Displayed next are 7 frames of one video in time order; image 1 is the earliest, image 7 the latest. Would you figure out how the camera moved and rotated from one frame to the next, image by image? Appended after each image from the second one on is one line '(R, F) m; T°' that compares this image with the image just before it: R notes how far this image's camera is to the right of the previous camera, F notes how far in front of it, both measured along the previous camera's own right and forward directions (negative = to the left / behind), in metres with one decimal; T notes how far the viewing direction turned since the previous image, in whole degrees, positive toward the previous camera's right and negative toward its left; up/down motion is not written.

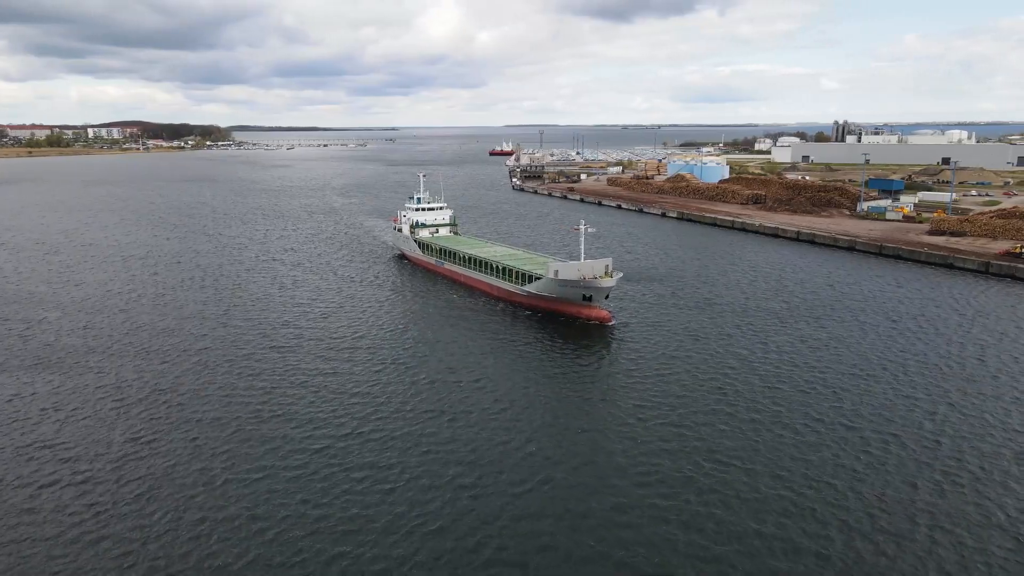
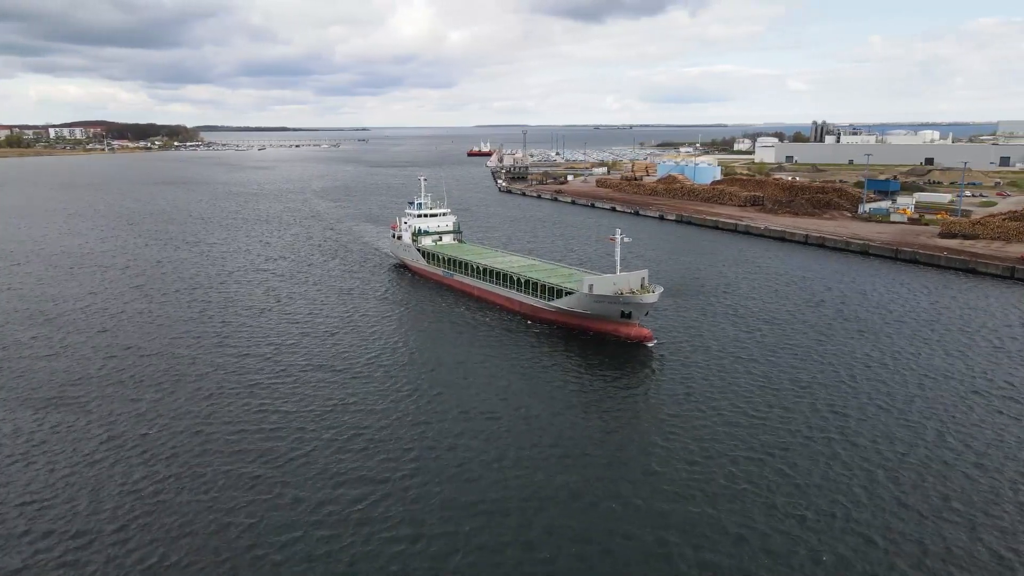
(-3.0, +3.7) m; +2°
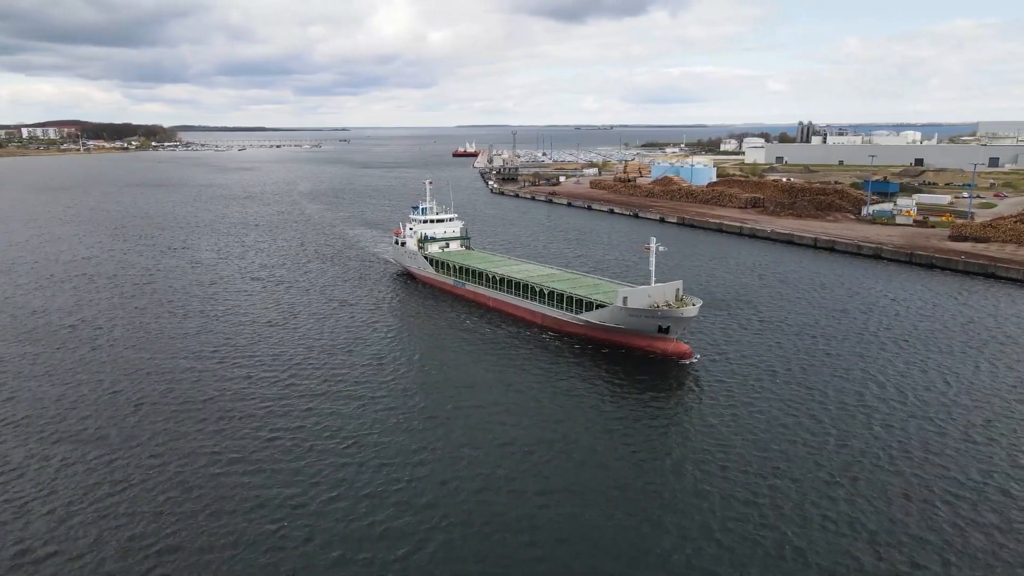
(-2.3, +2.5) m; +2°
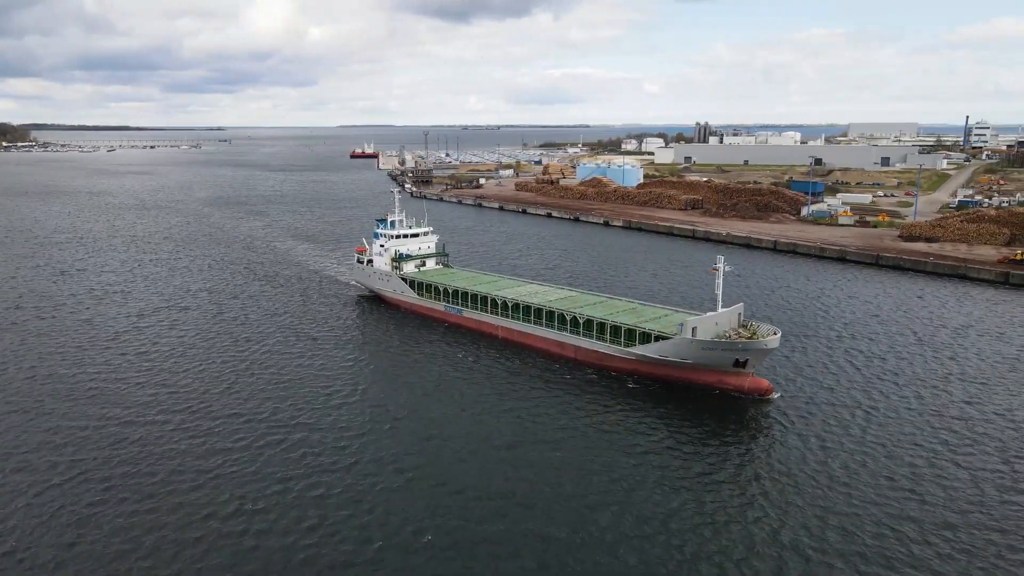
(-6.4, +6.5) m; +9°
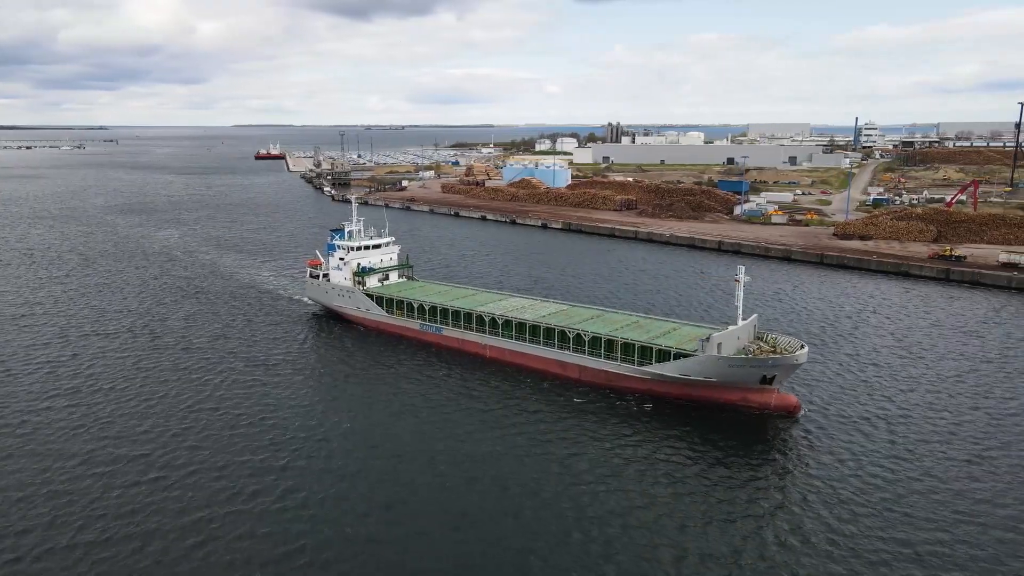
(-3.9, +3.2) m; +7°
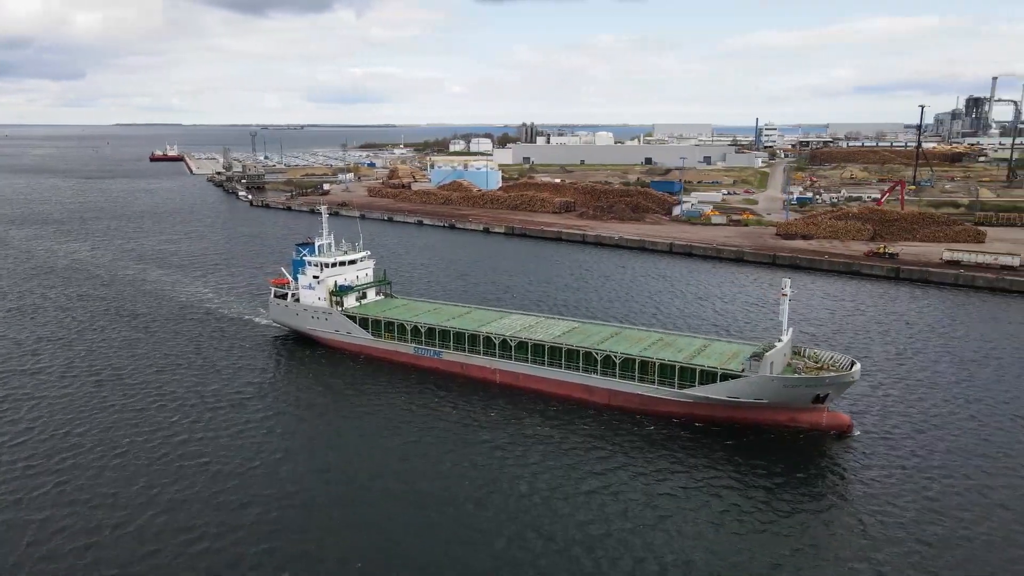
(-4.6, +3.1) m; +7°
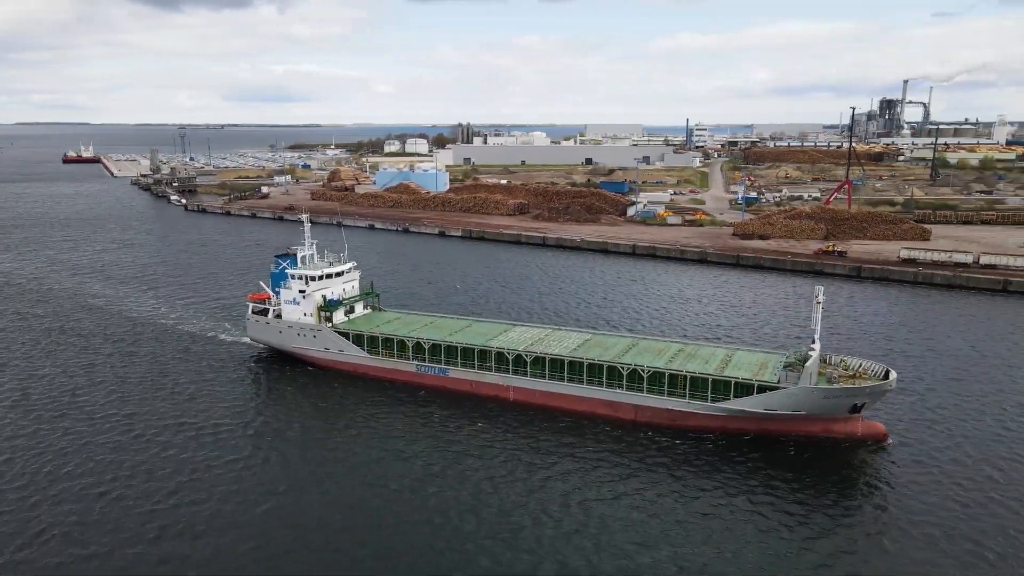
(-3.5, +1.8) m; +6°
